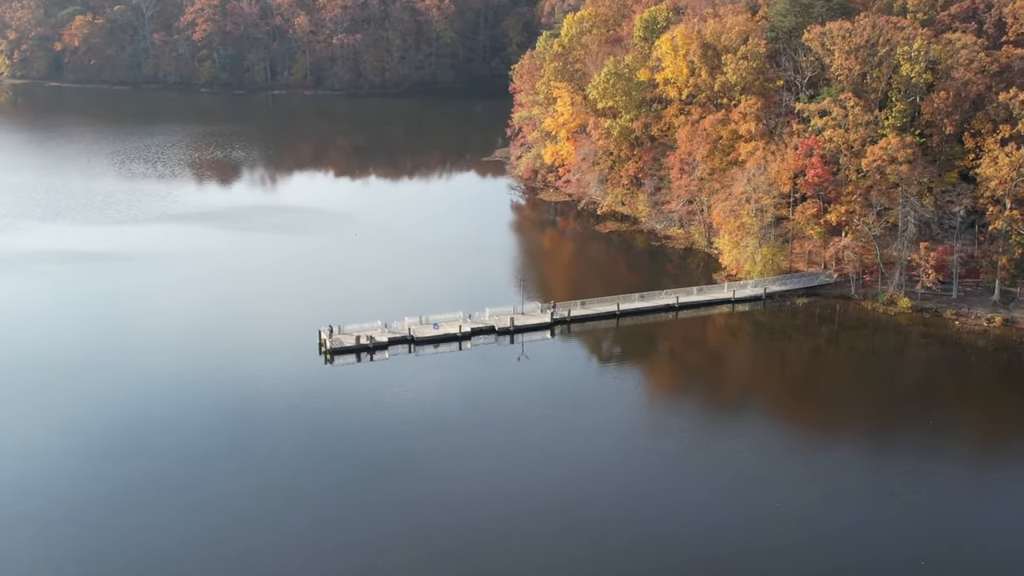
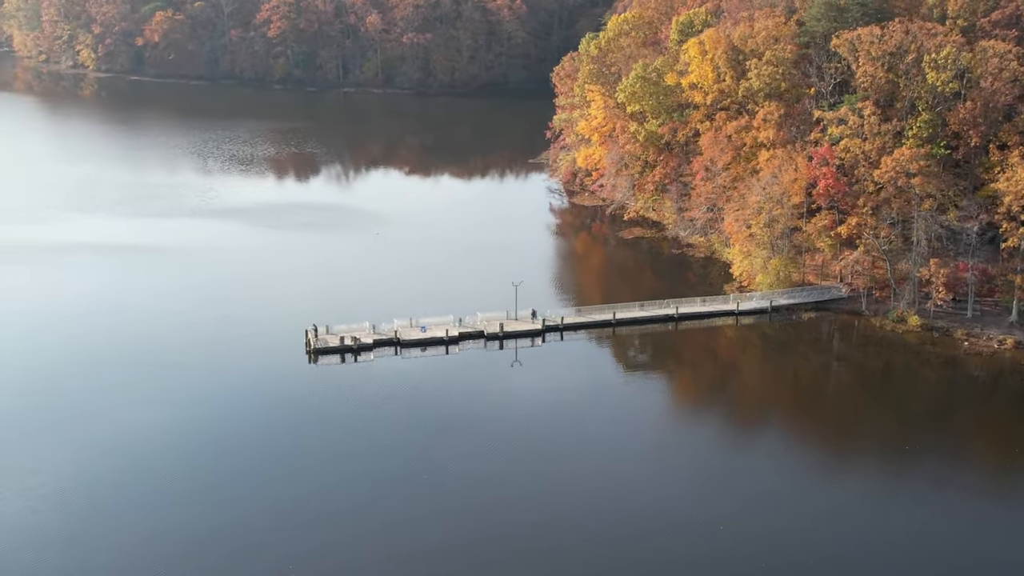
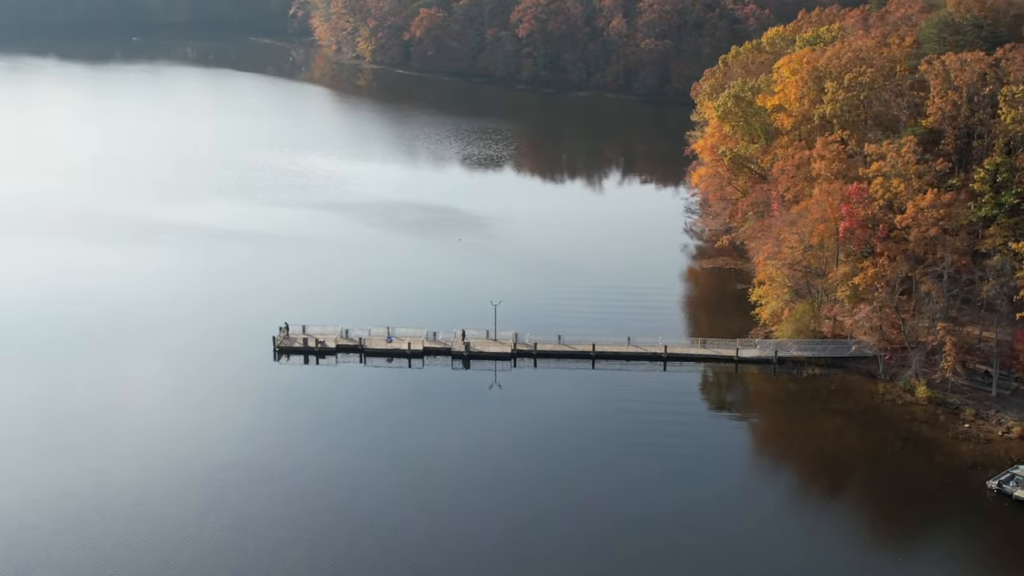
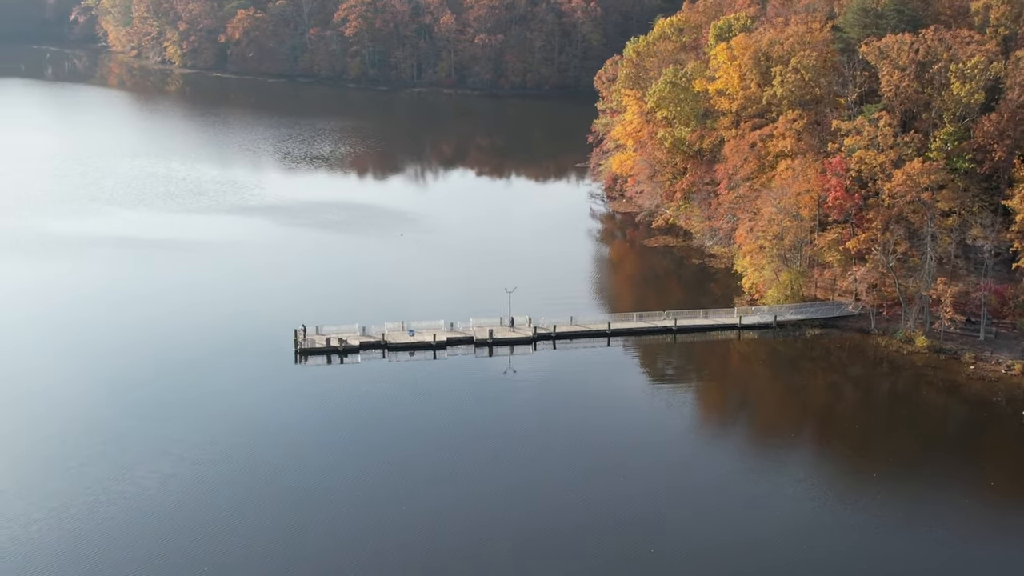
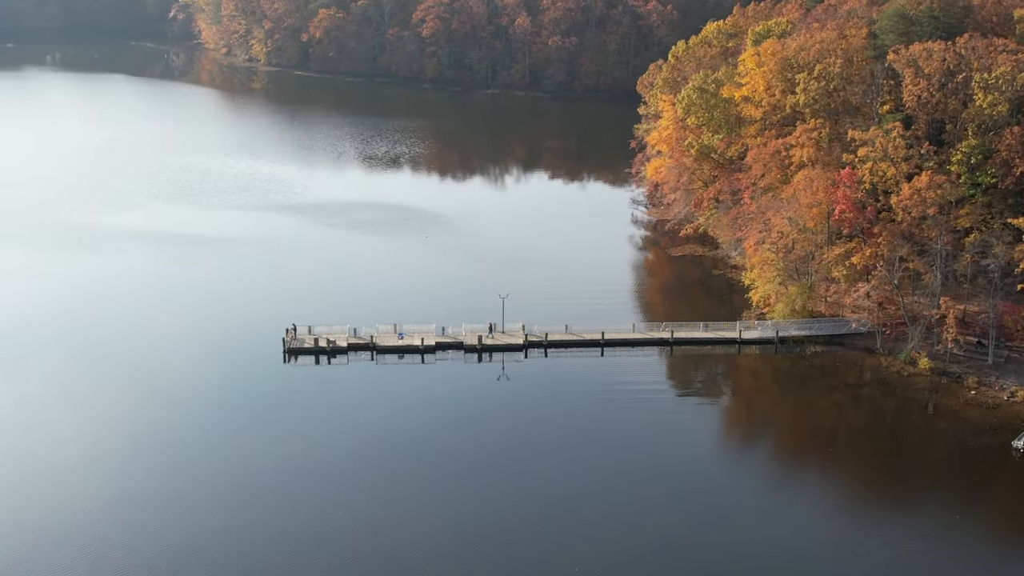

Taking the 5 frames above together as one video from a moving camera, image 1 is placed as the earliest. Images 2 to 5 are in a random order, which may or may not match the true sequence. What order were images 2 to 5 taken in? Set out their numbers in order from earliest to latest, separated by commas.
2, 4, 5, 3
